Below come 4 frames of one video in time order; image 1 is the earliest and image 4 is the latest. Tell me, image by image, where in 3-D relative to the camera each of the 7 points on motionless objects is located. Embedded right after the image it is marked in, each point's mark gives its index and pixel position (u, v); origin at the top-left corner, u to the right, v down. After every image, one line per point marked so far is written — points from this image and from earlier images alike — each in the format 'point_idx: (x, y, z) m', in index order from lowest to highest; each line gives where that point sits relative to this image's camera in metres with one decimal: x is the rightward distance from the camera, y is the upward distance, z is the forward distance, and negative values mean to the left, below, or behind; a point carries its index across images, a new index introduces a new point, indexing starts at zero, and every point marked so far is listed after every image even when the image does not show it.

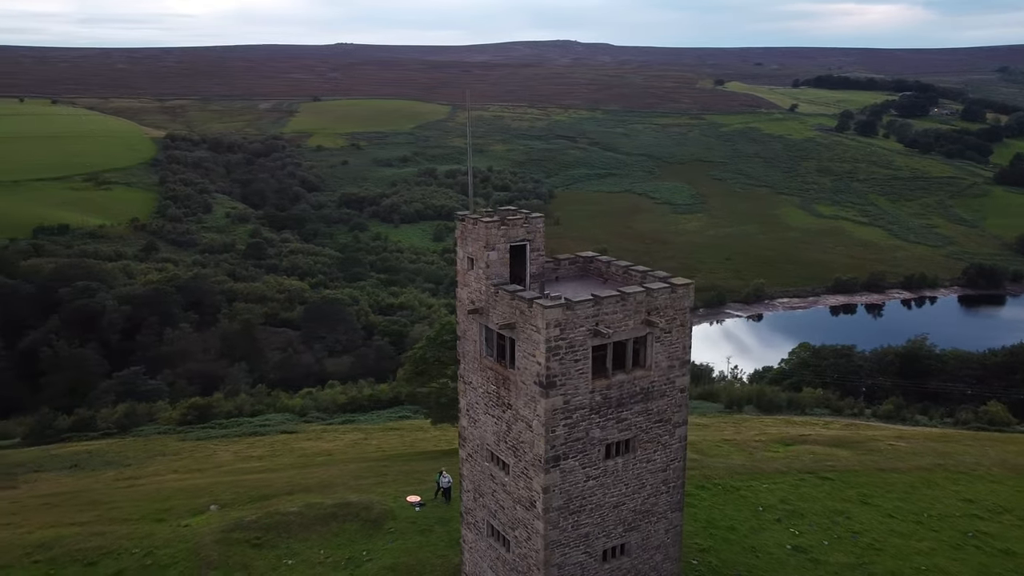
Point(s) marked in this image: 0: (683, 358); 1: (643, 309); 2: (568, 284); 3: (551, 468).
0: (+3.2, -1.3, +14.9) m
1: (+2.3, -0.4, +14.1) m
2: (+1.1, 0.0, +16.2) m
3: (+0.7, -3.1, +13.8) m
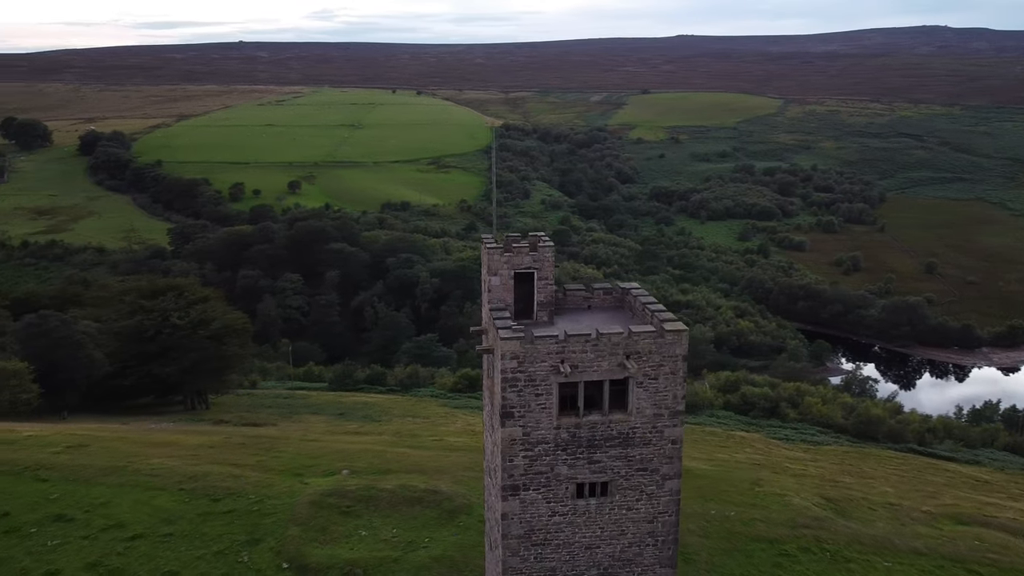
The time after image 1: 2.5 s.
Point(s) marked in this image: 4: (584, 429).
0: (+2.8, -2.1, +14.0) m
1: (+1.8, -1.1, +13.6) m
2: (+1.5, -0.6, +15.9) m
3: (0.0, -3.6, +14.0) m
4: (+1.2, -2.4, +13.9) m
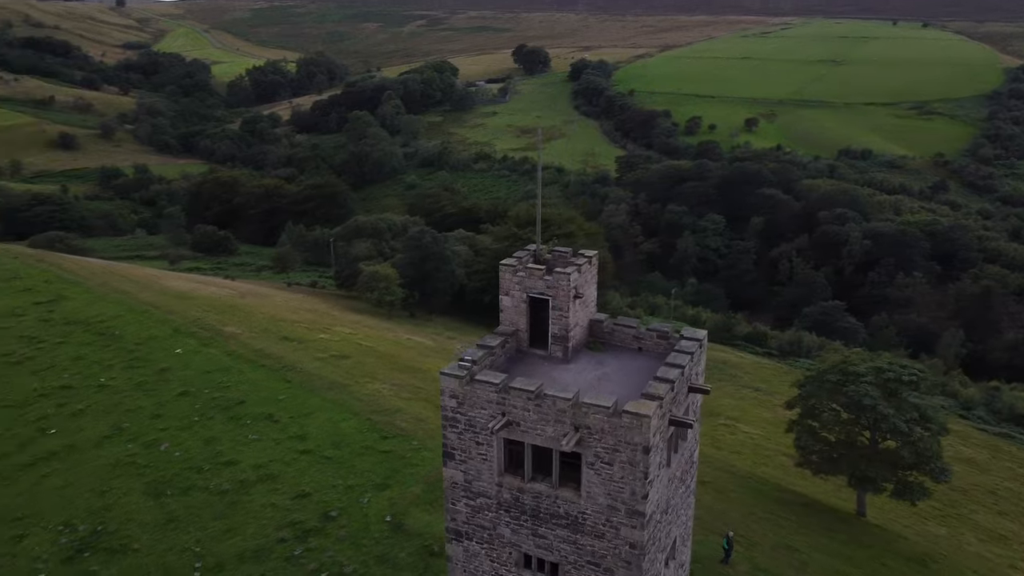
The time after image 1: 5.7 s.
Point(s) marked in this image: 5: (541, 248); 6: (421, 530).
0: (+1.7, -3.0, +11.1) m
1: (+0.7, -1.8, +11.1) m
2: (+1.8, -1.2, +13.2) m
3: (-0.9, -4.0, +12.8) m
4: (+0.2, -3.1, +11.8) m
5: (+0.5, +0.7, +13.8) m
6: (-2.2, -6.0, +19.8) m
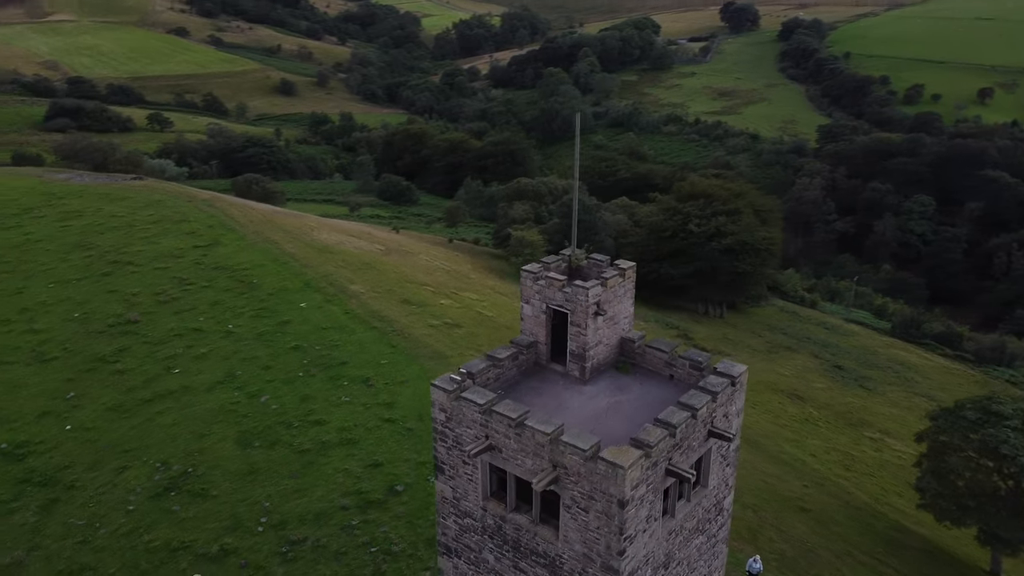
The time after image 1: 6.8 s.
0: (+1.2, -3.4, +9.9) m
1: (+0.4, -2.1, +10.1) m
2: (+1.9, -1.5, +11.8) m
3: (-1.0, -4.1, +12.2) m
4: (0.0, -3.3, +11.0) m
5: (+1.0, +0.6, +12.6) m
6: (-0.8, -5.6, +19.4) m
